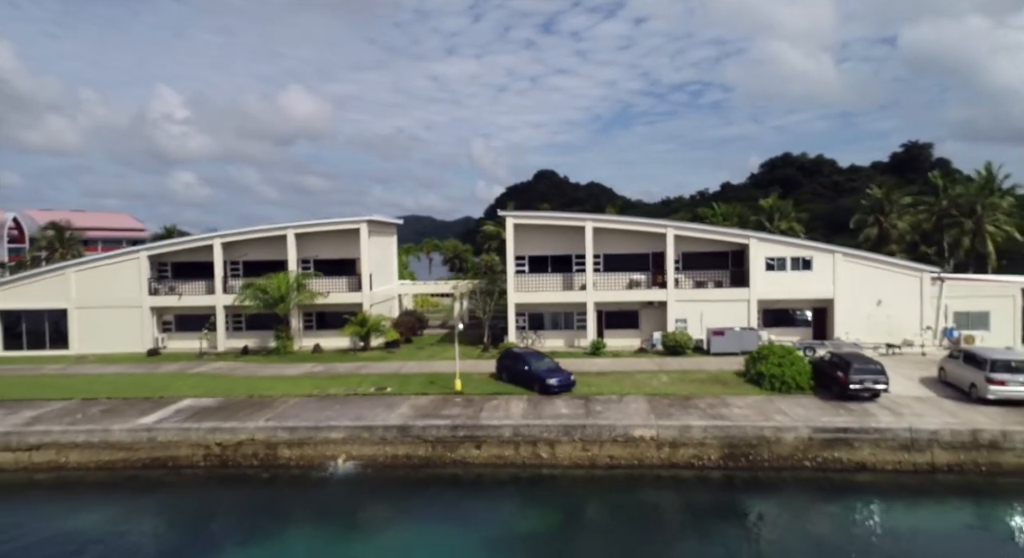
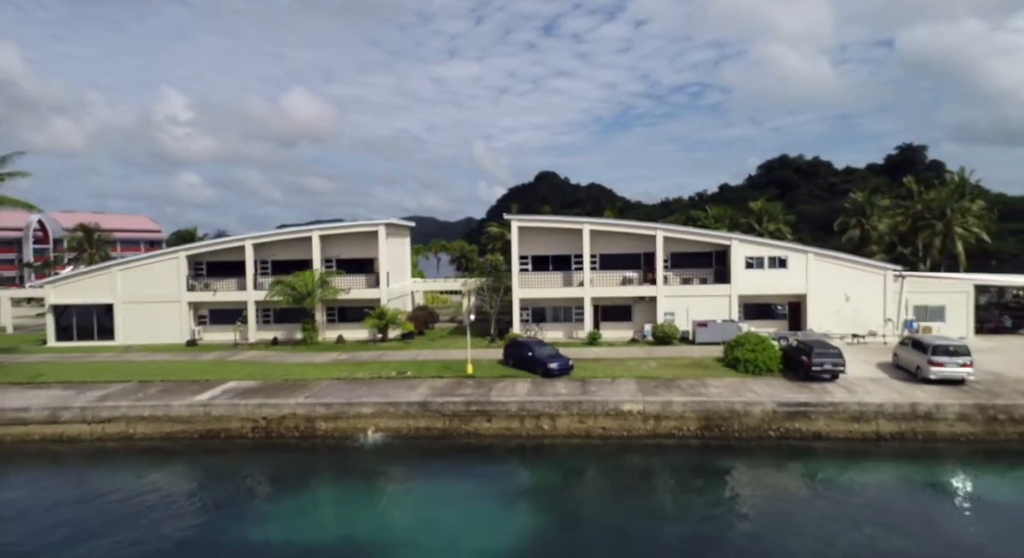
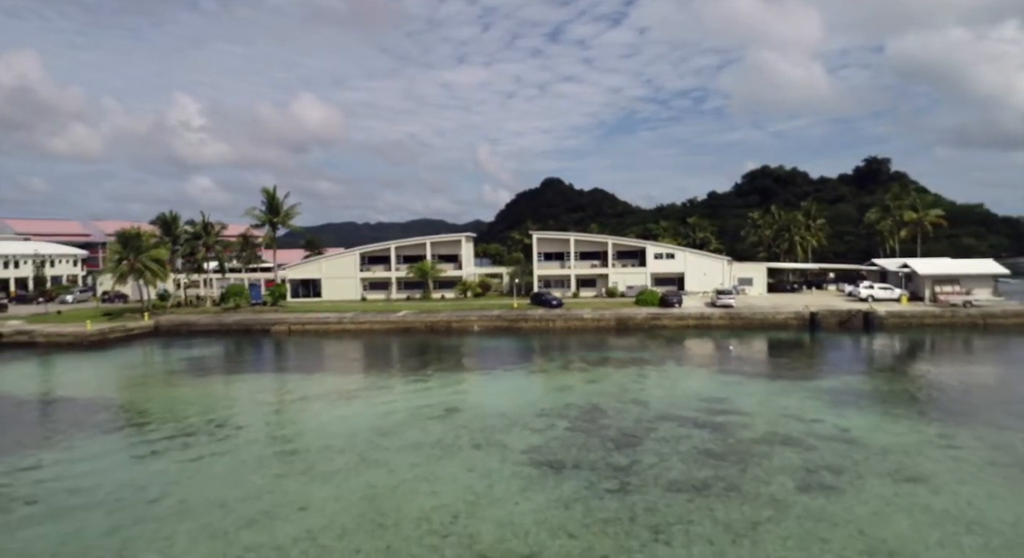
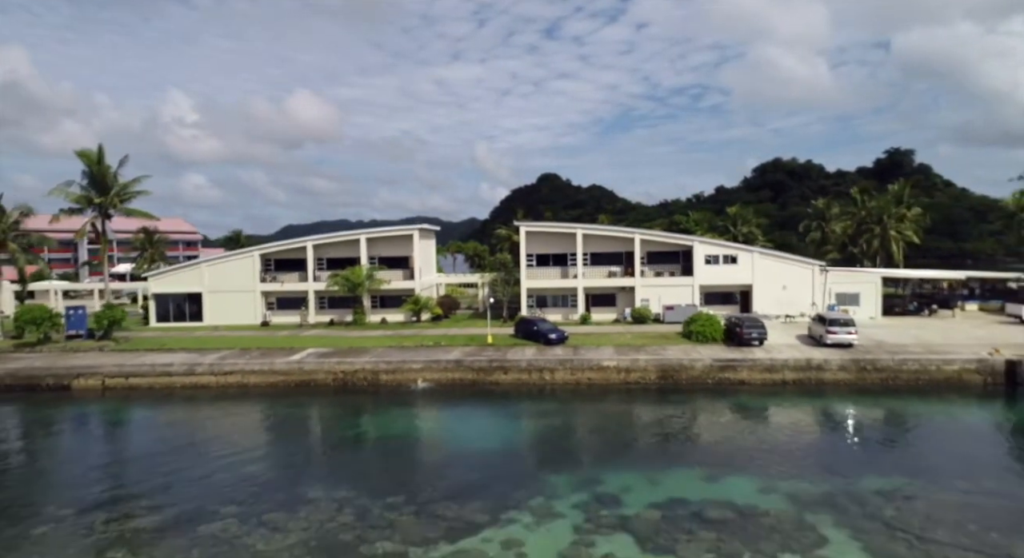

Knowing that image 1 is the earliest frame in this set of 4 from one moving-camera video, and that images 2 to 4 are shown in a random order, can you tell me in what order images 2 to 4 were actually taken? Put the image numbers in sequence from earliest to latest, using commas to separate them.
2, 4, 3
